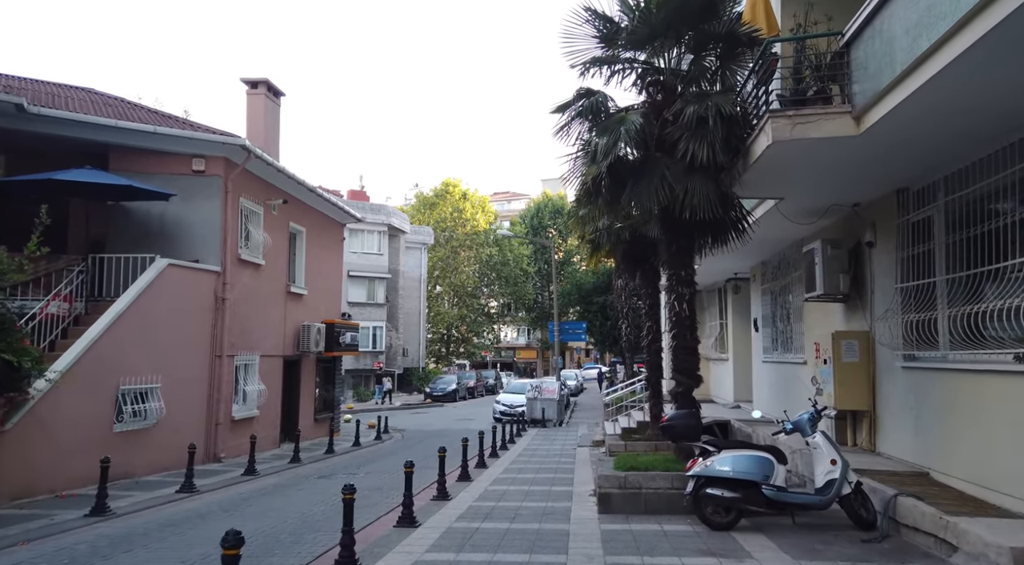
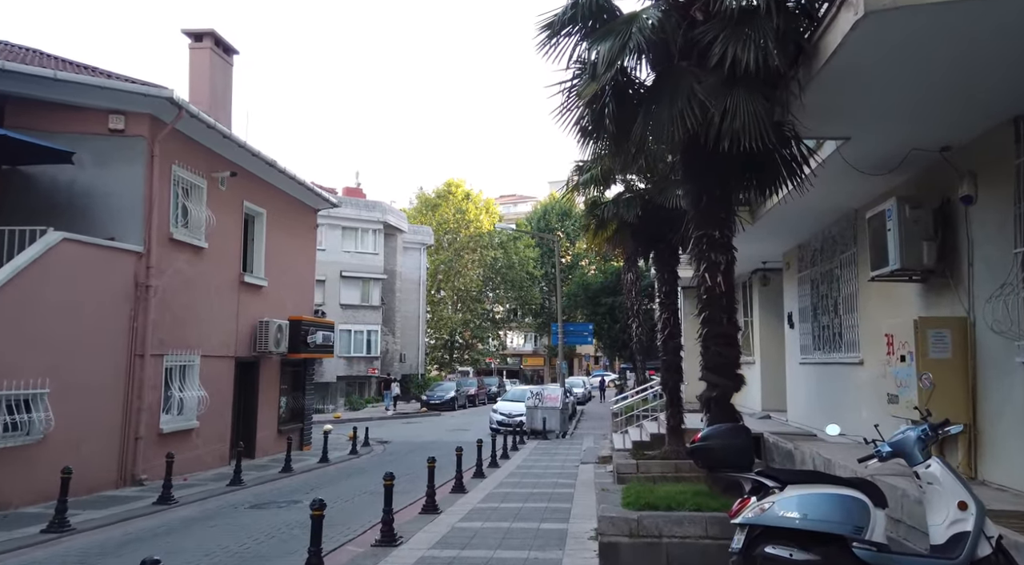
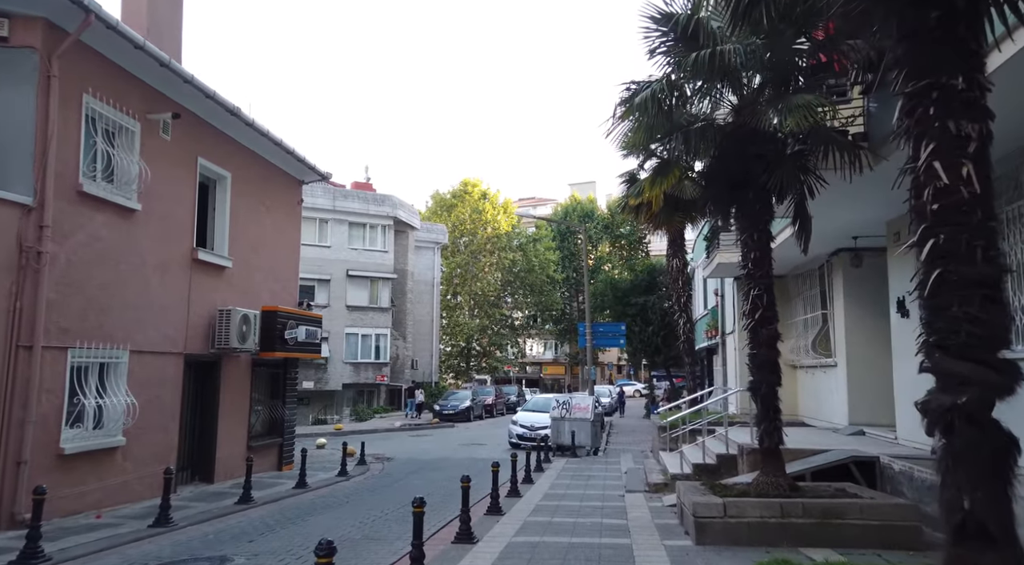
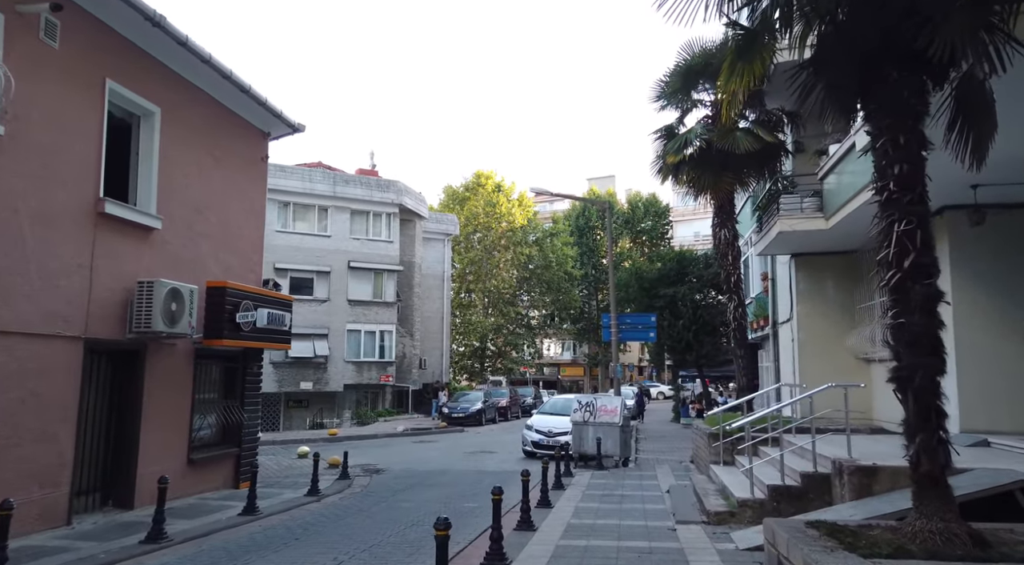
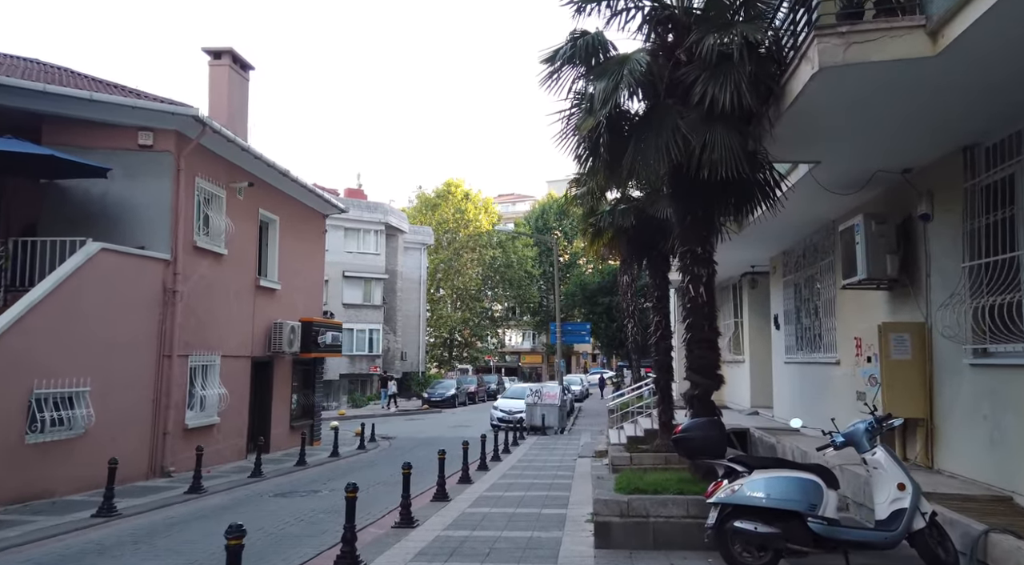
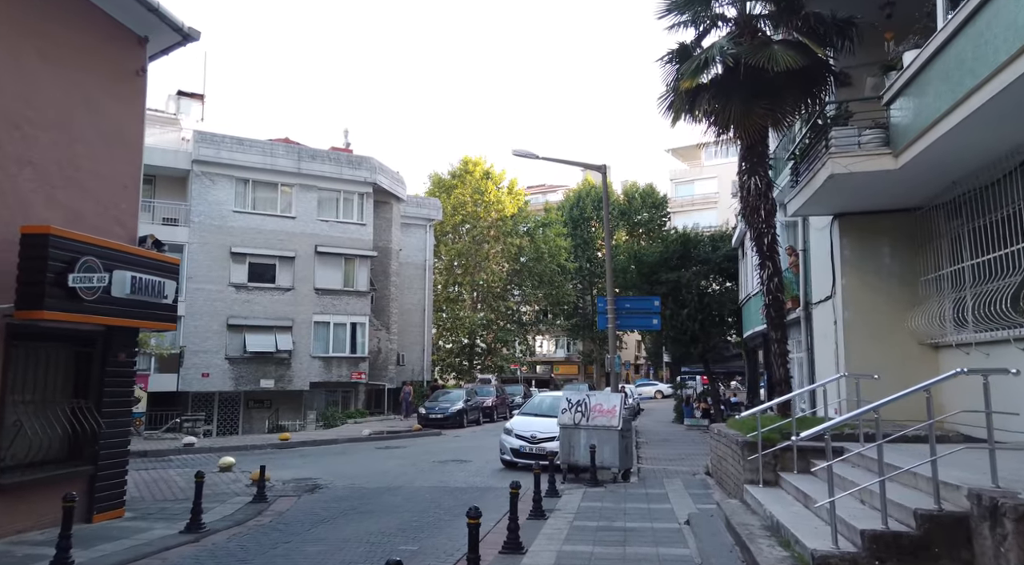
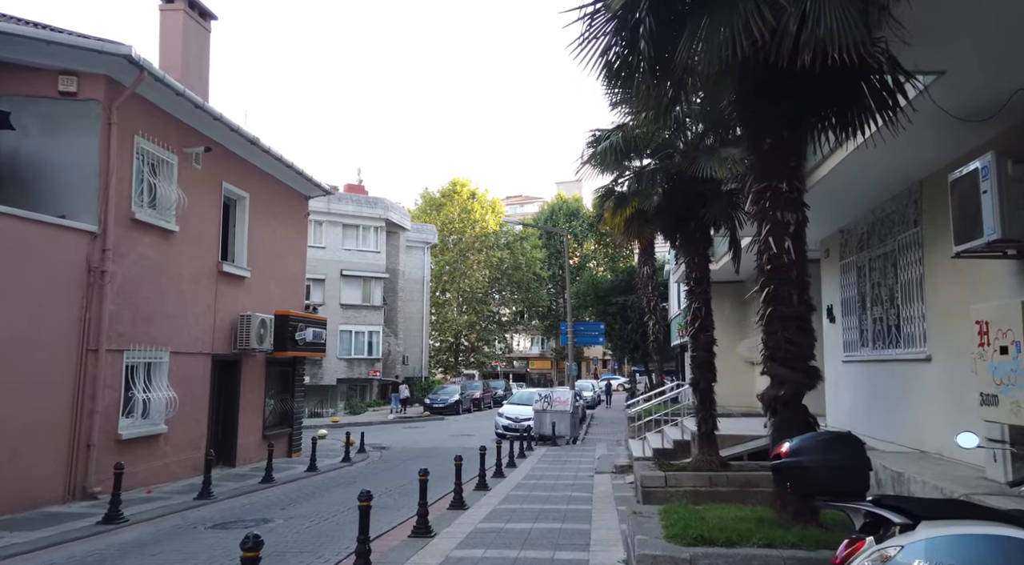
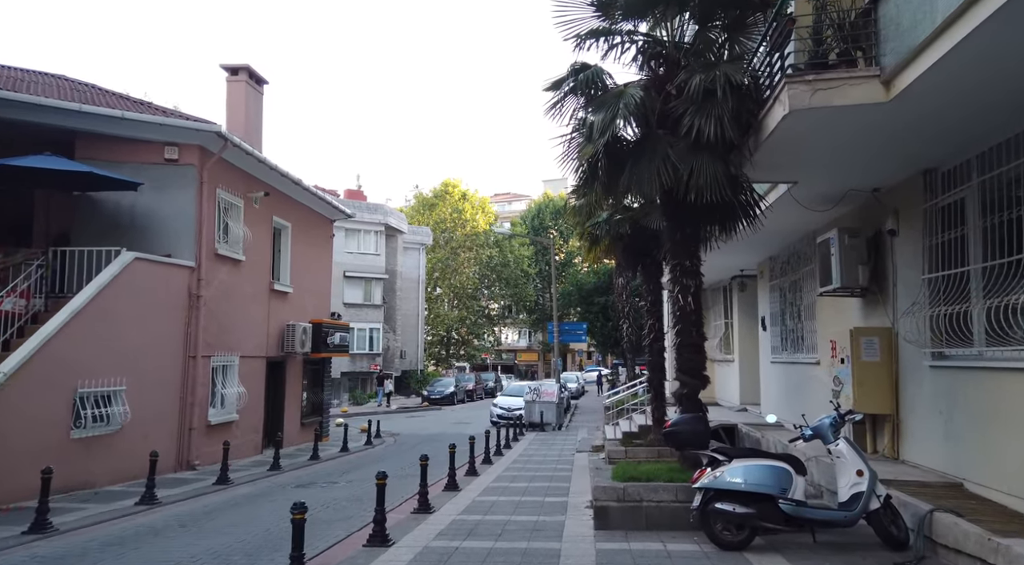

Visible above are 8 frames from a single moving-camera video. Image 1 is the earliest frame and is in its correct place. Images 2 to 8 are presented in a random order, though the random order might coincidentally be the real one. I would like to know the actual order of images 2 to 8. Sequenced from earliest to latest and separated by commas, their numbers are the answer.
8, 5, 2, 7, 3, 4, 6
